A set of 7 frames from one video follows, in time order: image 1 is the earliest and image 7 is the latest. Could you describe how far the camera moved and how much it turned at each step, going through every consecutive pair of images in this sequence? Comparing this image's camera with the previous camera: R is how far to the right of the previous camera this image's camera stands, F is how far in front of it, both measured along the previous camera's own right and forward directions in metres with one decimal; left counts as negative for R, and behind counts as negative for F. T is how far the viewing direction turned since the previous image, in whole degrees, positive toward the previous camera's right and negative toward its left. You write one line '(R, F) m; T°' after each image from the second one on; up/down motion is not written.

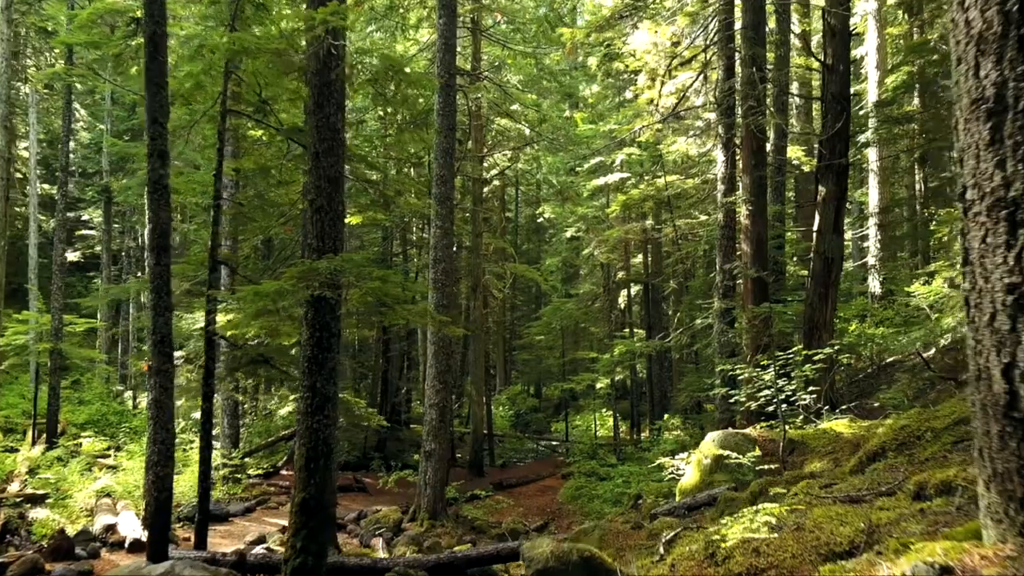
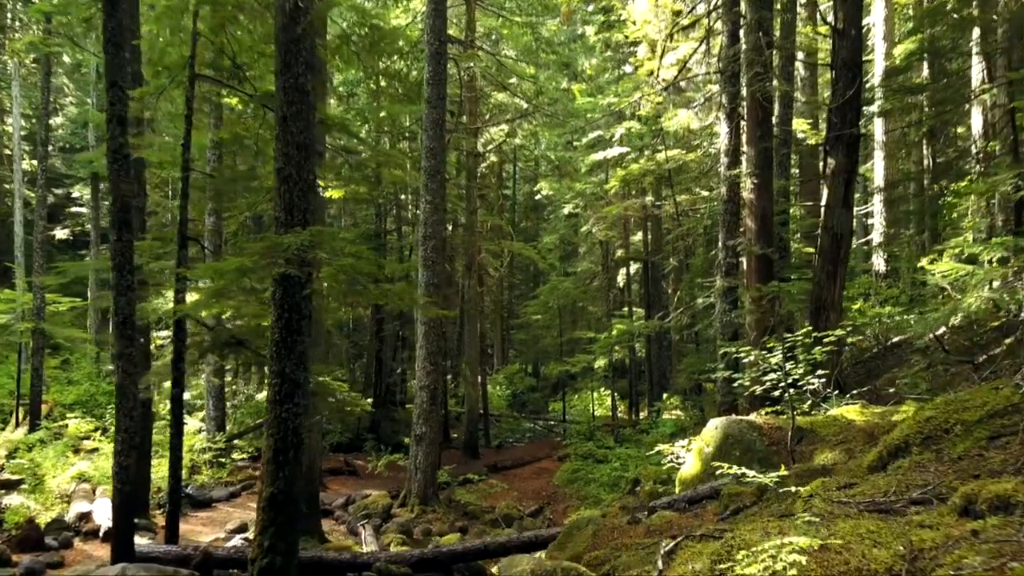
(+0.1, +0.5) m; 0°
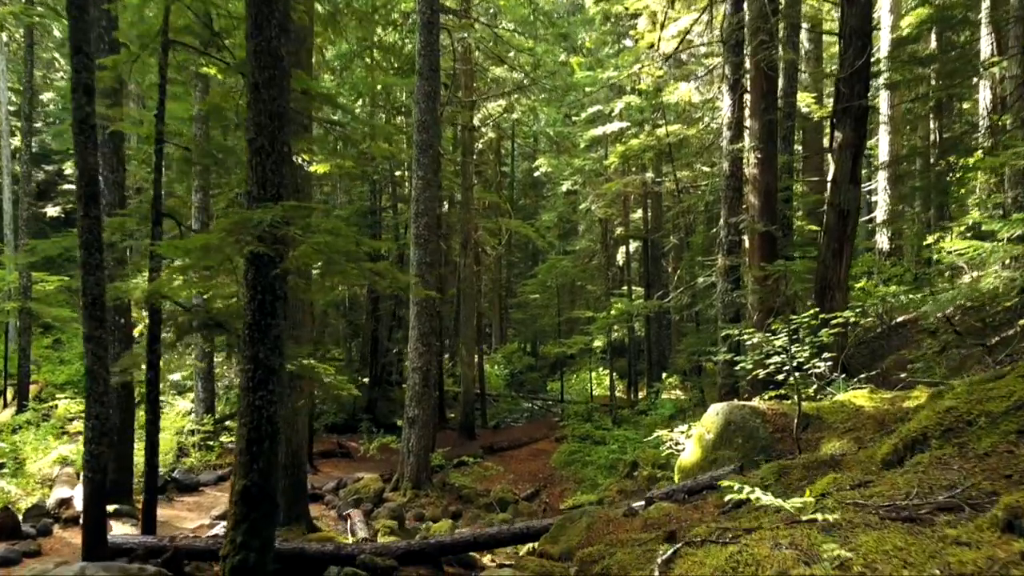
(+0.1, +0.4) m; 0°
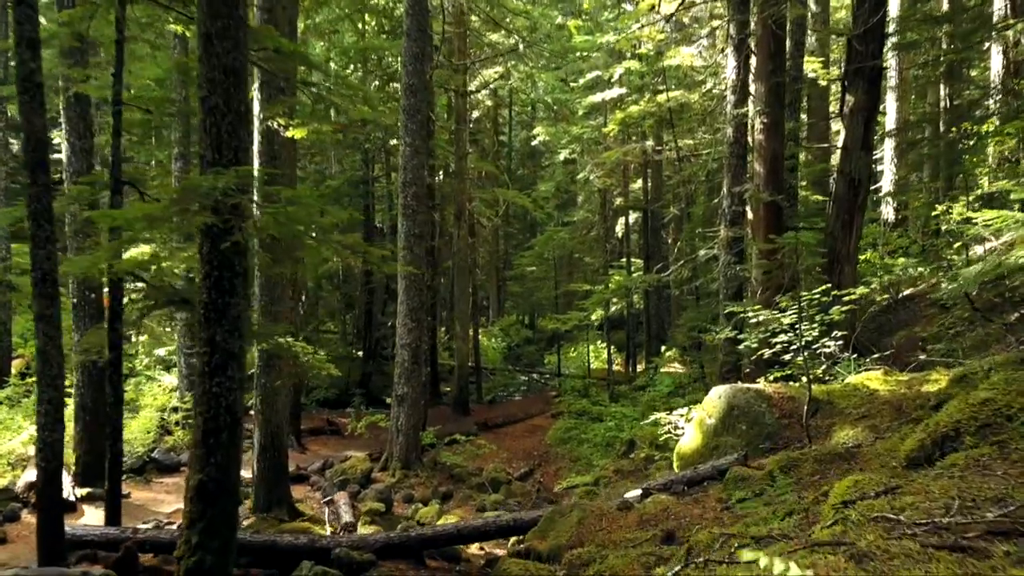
(+0.1, +0.5) m; 0°
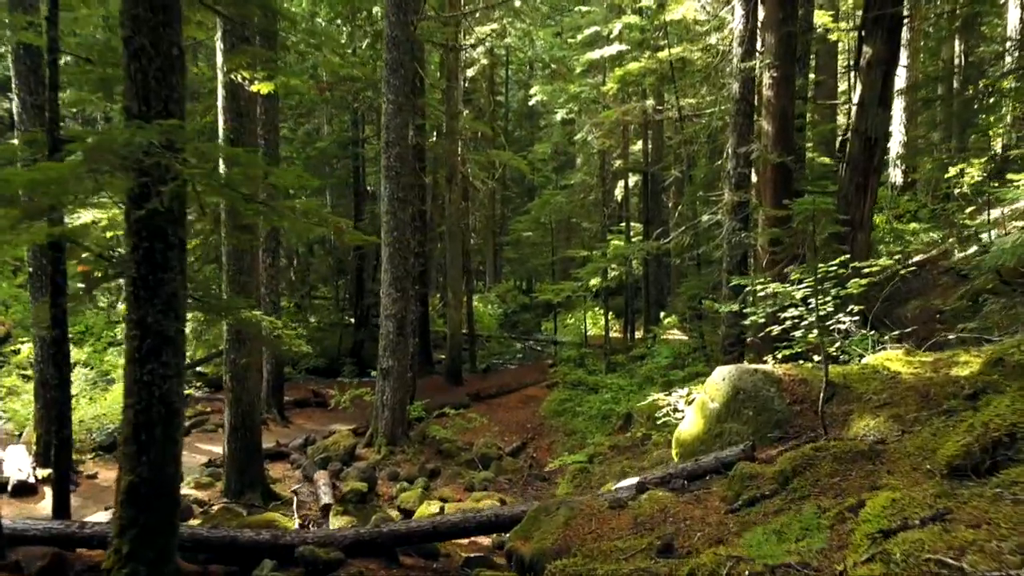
(+0.1, +0.6) m; 0°
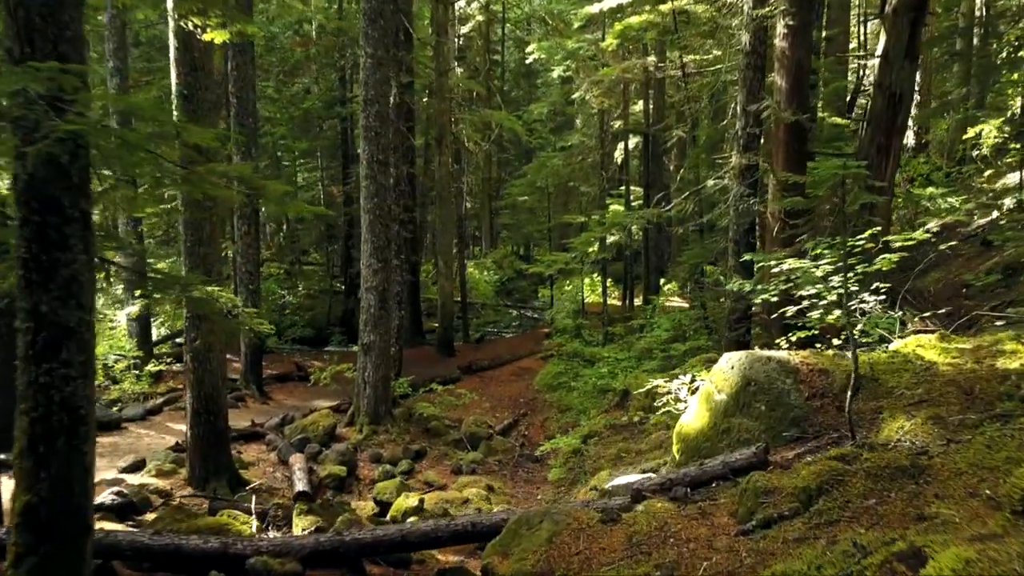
(+0.1, +0.7) m; 0°
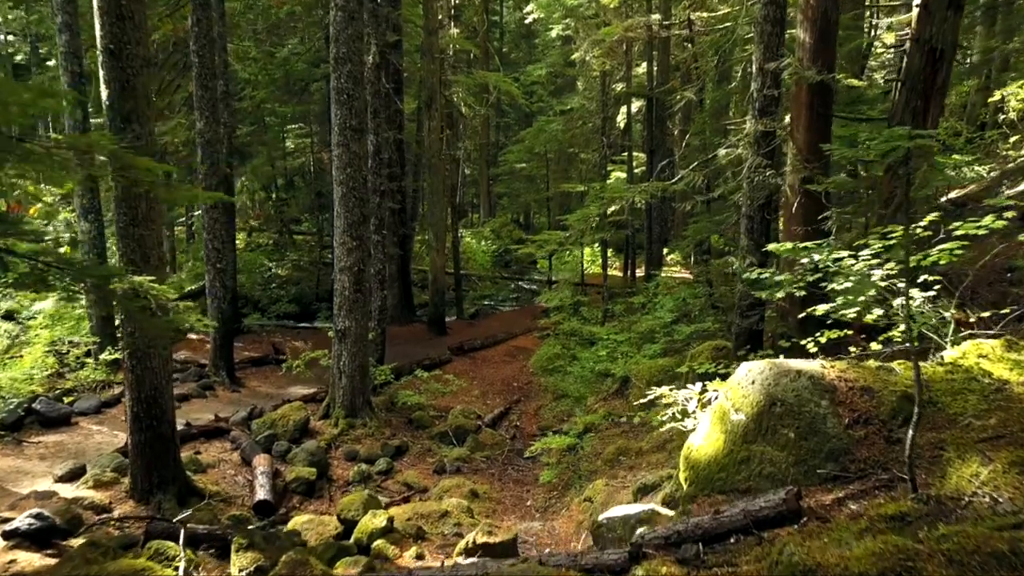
(+0.2, +1.0) m; 0°
